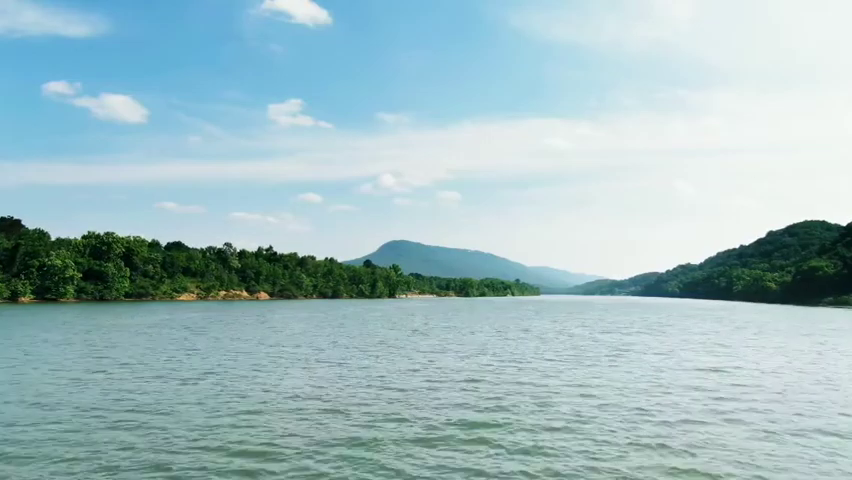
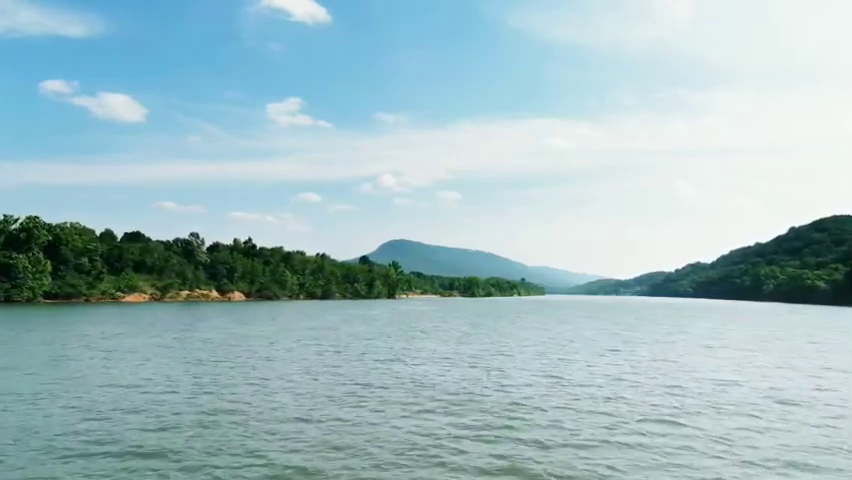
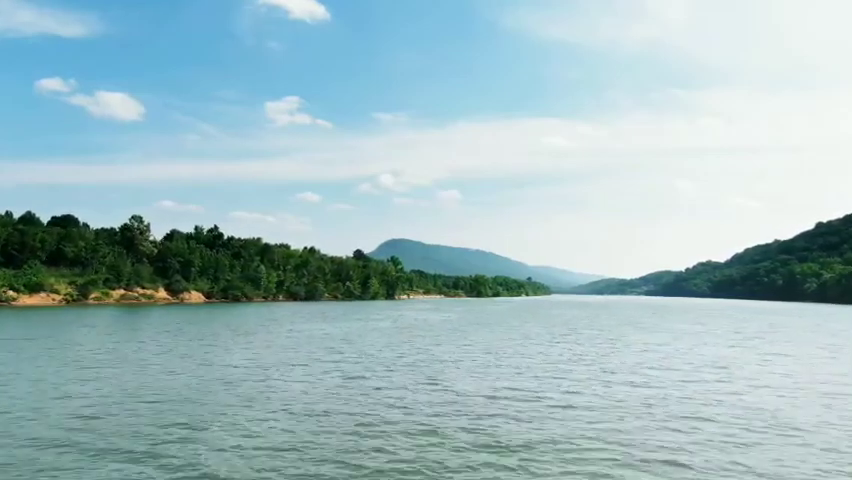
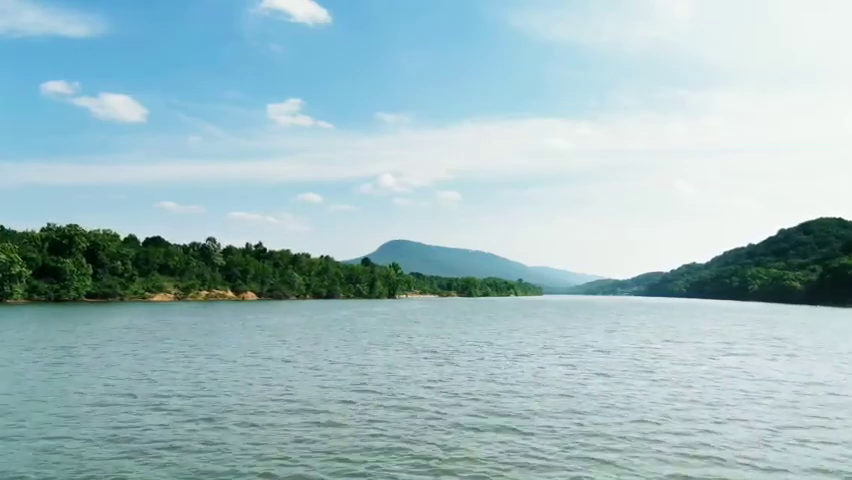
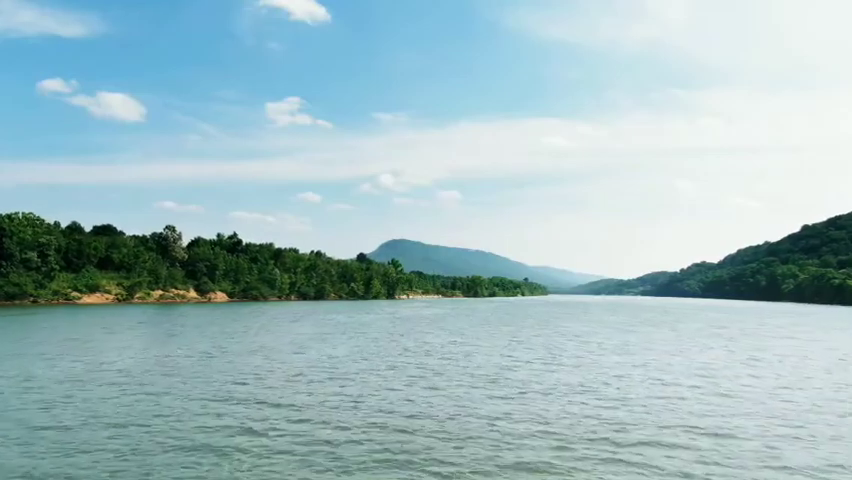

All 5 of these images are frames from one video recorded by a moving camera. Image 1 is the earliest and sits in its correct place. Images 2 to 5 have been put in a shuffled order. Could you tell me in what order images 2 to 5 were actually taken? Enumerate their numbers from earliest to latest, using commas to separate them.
4, 2, 5, 3
